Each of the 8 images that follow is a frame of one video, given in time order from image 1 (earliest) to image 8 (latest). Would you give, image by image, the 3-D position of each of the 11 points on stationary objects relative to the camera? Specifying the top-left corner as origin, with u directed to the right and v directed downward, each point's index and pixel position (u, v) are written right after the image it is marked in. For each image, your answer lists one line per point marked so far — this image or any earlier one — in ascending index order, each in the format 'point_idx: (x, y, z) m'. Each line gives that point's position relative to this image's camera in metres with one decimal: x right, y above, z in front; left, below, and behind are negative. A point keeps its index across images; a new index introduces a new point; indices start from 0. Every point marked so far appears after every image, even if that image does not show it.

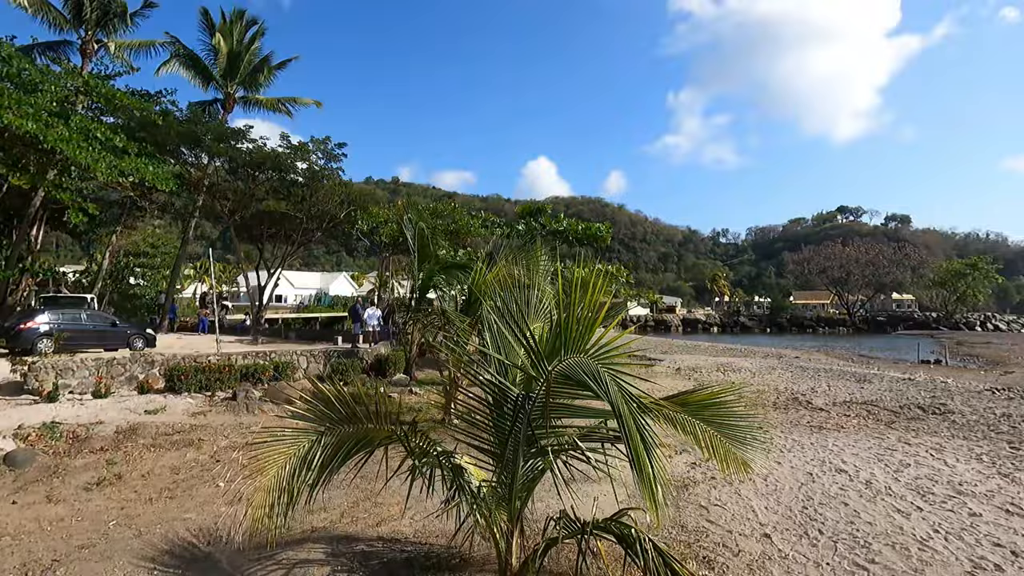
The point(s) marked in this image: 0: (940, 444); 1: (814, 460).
0: (+5.4, -2.0, +6.8) m
1: (+3.4, -2.0, +6.1) m
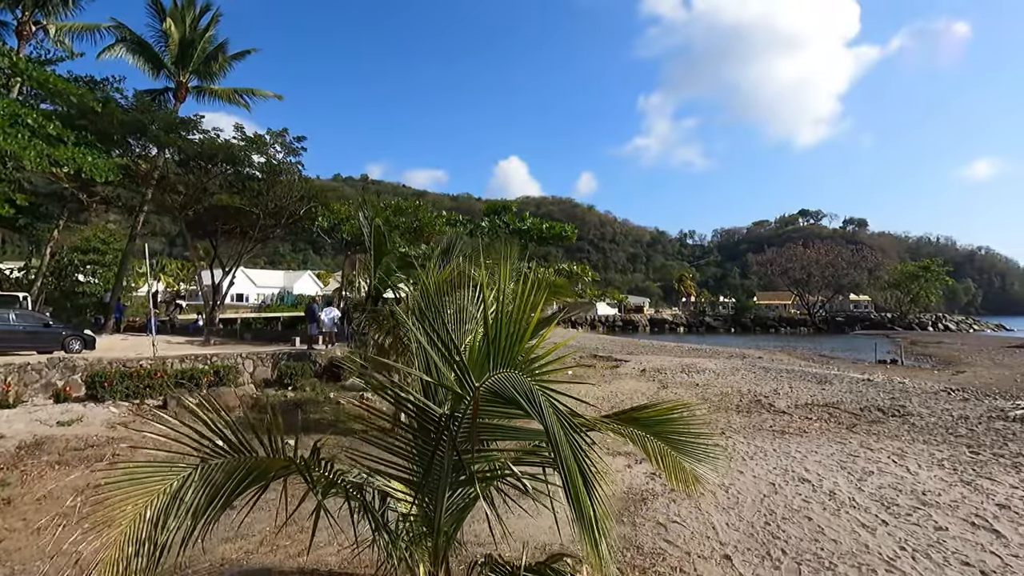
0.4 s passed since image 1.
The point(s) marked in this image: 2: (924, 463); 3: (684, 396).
0: (+4.8, -2.0, +6.7) m
1: (+2.9, -2.0, +5.9) m
2: (+4.6, -2.0, +6.0) m
3: (+3.5, -2.2, +11.1) m
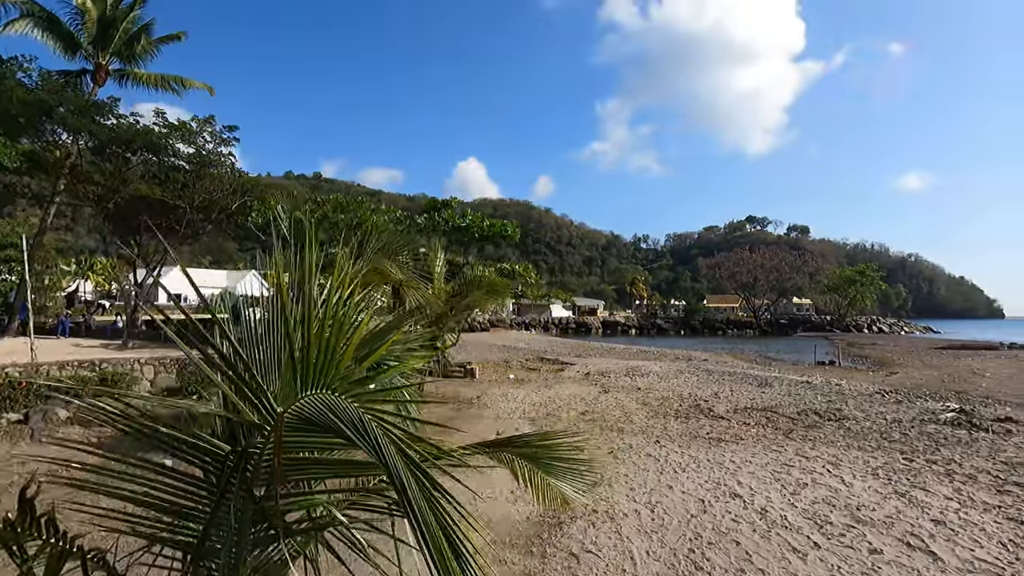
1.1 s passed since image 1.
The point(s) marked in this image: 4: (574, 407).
0: (+3.9, -2.0, +6.4) m
1: (+2.0, -2.0, +5.5) m
2: (+3.7, -2.0, +5.7) m
3: (+2.2, -2.2, +10.7) m
4: (+1.1, -2.2, +9.9) m
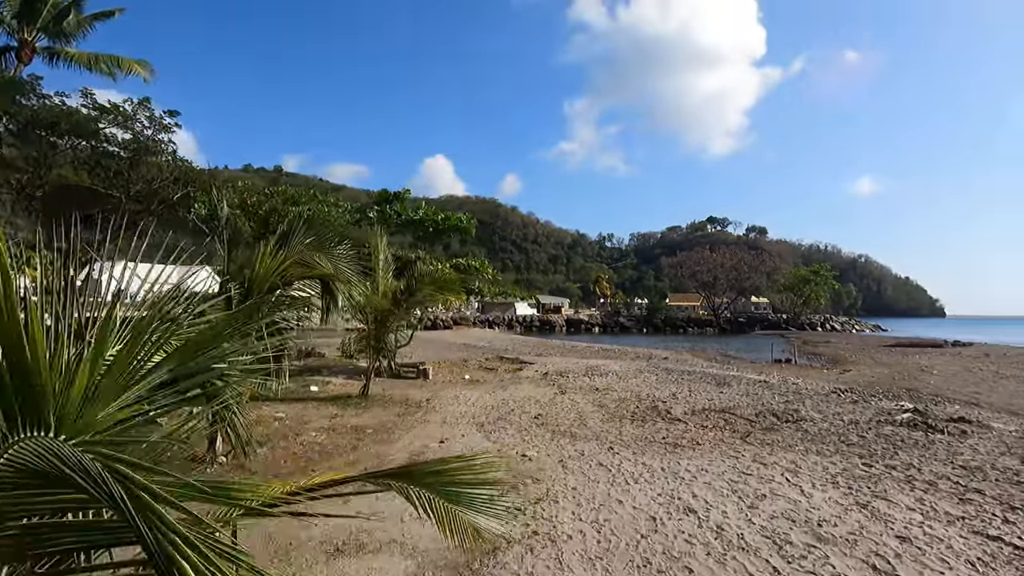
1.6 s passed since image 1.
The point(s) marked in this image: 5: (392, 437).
0: (+3.2, -2.0, +6.1) m
1: (+1.4, -1.9, +5.0) m
2: (+3.1, -1.9, +5.4) m
3: (+1.3, -2.2, +10.2) m
4: (+0.3, -2.2, +9.4) m
5: (-1.6, -2.0, +7.2) m
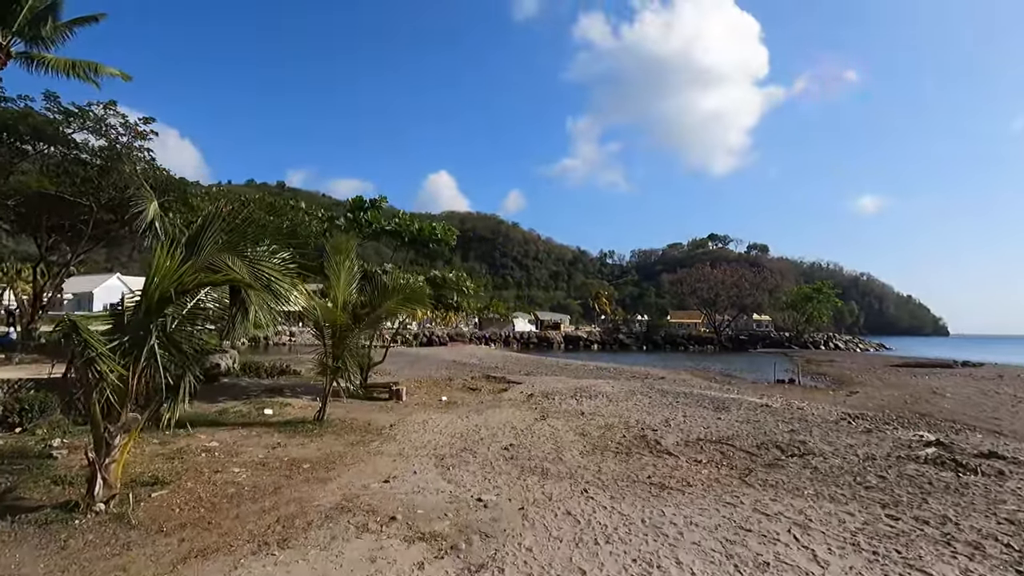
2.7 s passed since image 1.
0: (+2.7, -2.1, +5.0) m
1: (+0.9, -2.0, +4.0) m
2: (+2.6, -2.0, +4.3) m
3: (+0.8, -2.4, +9.2) m
4: (-0.2, -2.4, +8.4) m
5: (-2.1, -2.1, +6.2) m
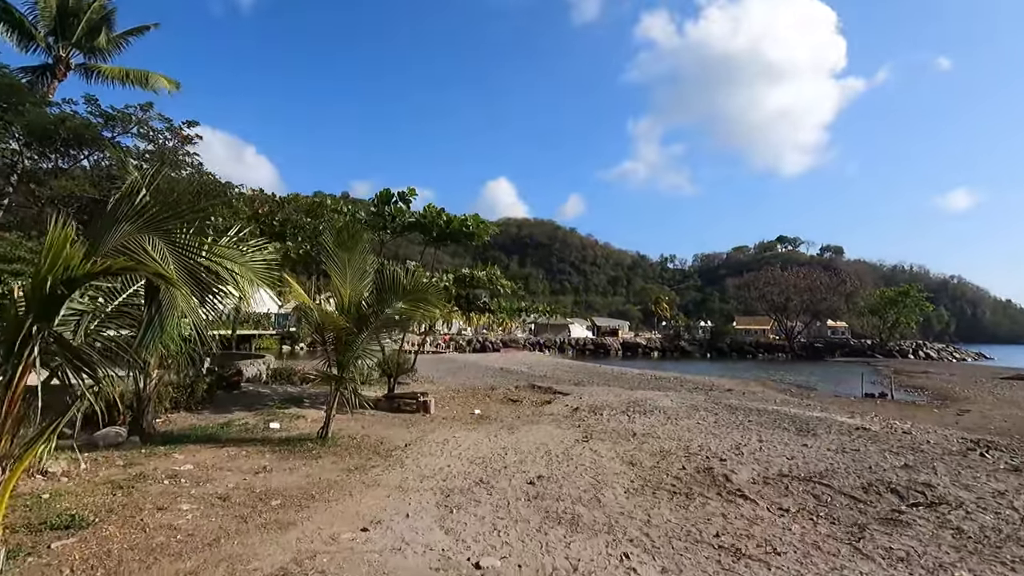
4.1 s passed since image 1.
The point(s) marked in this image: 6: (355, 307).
0: (+2.7, -2.0, +3.2) m
1: (+0.8, -1.9, +2.4) m
2: (+2.5, -1.9, +2.6) m
3: (+1.3, -2.4, +7.5) m
4: (+0.2, -2.3, +6.9) m
5: (-1.9, -2.1, +4.9) m
6: (-2.4, -0.3, +8.1) m
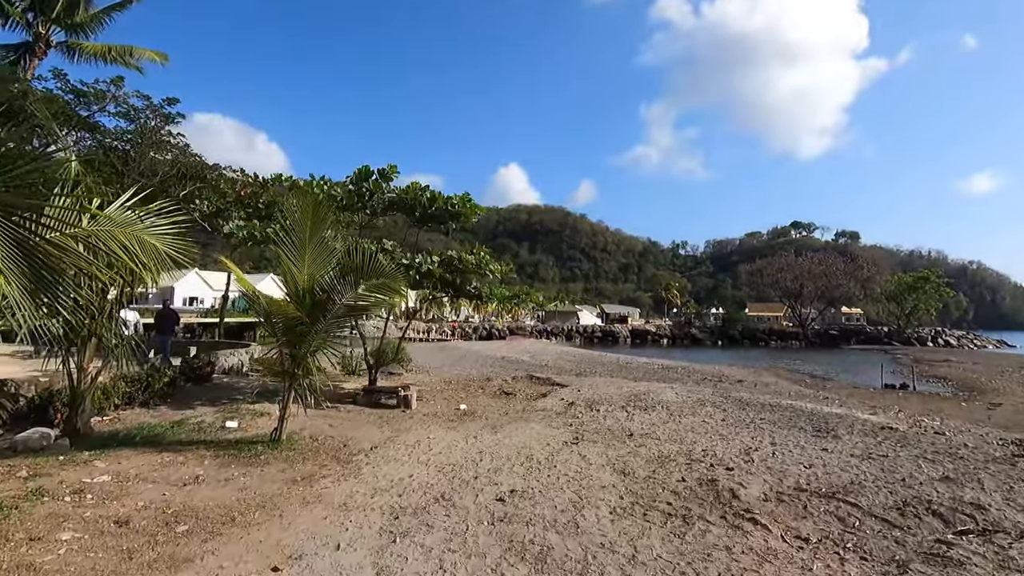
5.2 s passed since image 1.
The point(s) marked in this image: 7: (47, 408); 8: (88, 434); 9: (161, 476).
0: (+2.3, -1.9, +2.2) m
1: (+0.4, -1.8, +1.4) m
2: (+2.1, -1.8, +1.6) m
3: (+1.0, -2.2, +6.6) m
4: (-0.1, -2.1, +5.9) m
5: (-2.3, -1.9, +4.0) m
6: (-2.7, -0.1, +7.2) m
7: (-6.5, -1.7, +7.5) m
8: (-5.6, -1.9, +7.1) m
9: (-3.7, -2.0, +5.7) m
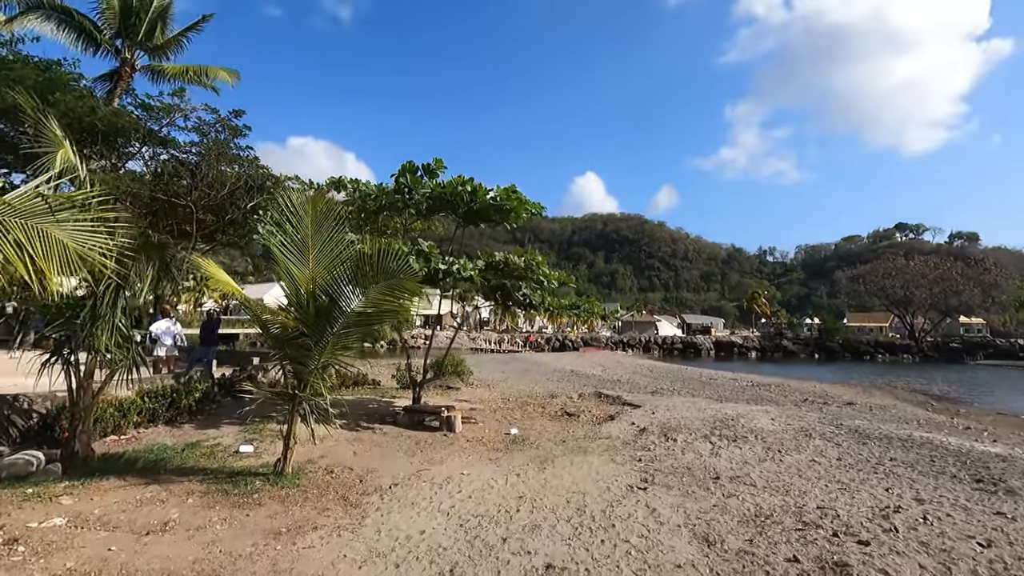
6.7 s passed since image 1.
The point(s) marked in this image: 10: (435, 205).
0: (+2.1, -1.8, +0.4) m
1: (+0.1, -1.7, -0.1) m
2: (+1.8, -1.7, -0.2) m
3: (+1.4, -2.2, +5.0) m
4: (+0.2, -2.1, +4.5) m
5: (-2.2, -1.9, +2.8) m
6: (-2.1, -0.1, +6.1) m
7: (-5.9, -1.8, +6.9) m
8: (-5.1, -2.0, +6.4) m
9: (-3.4, -2.0, +4.7) m
10: (-1.4, +1.5, +10.2) m
